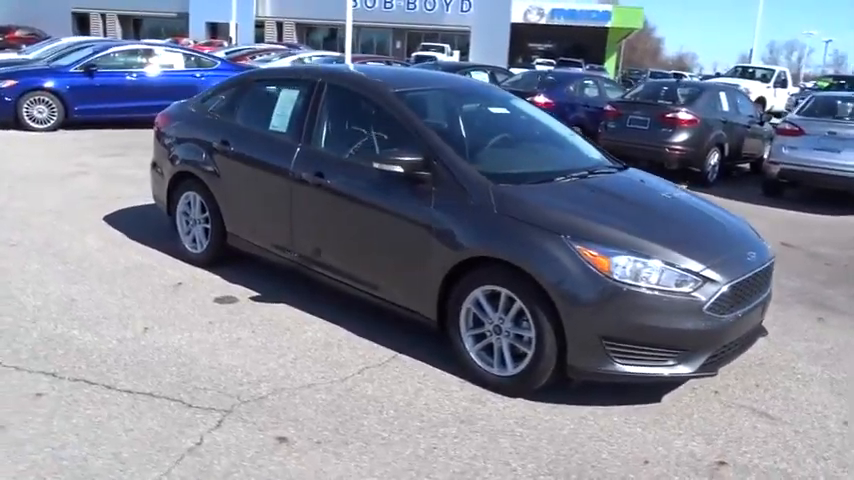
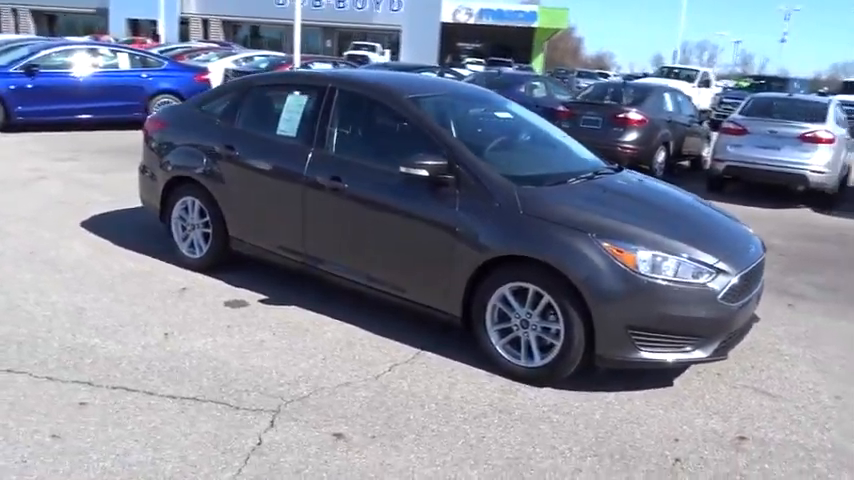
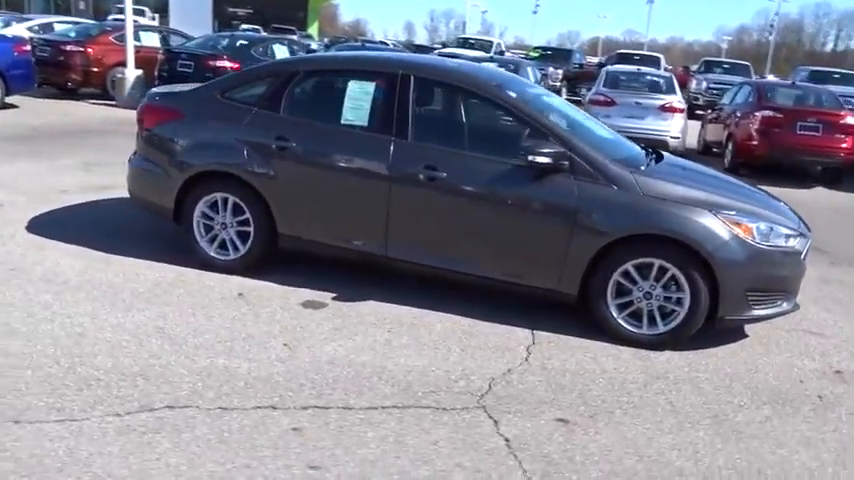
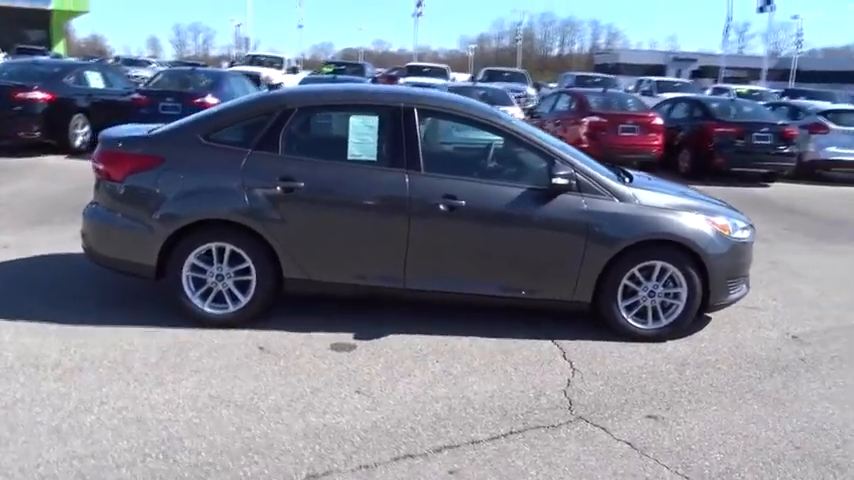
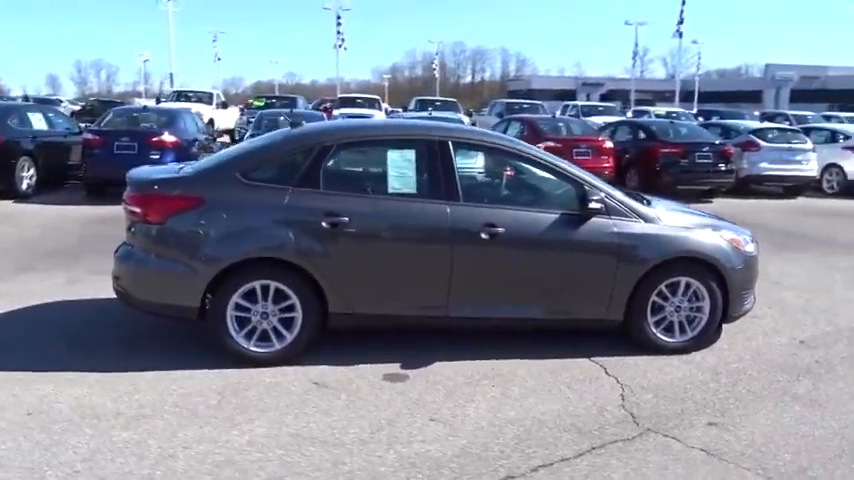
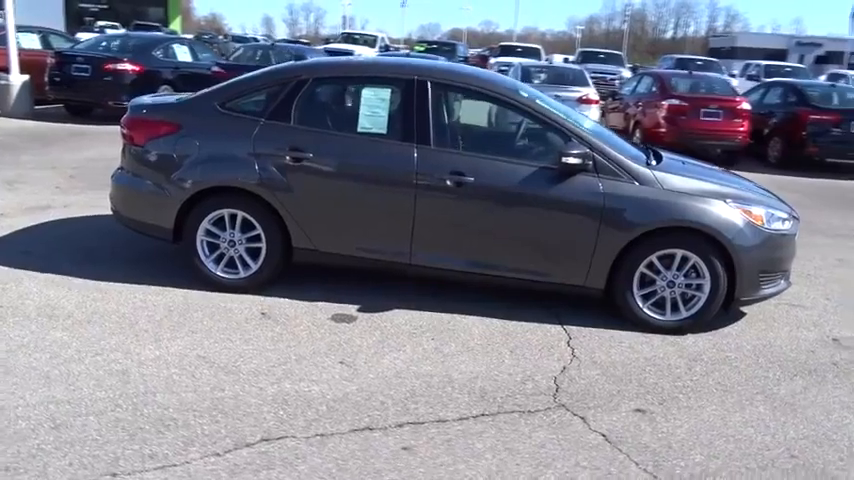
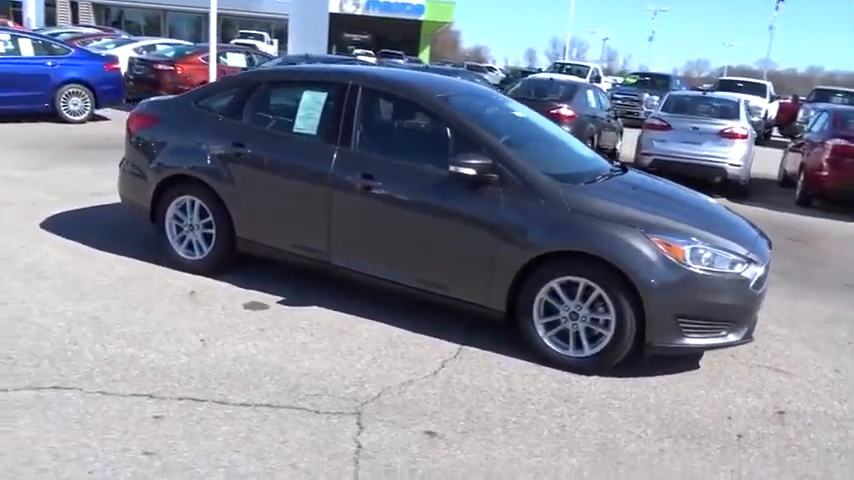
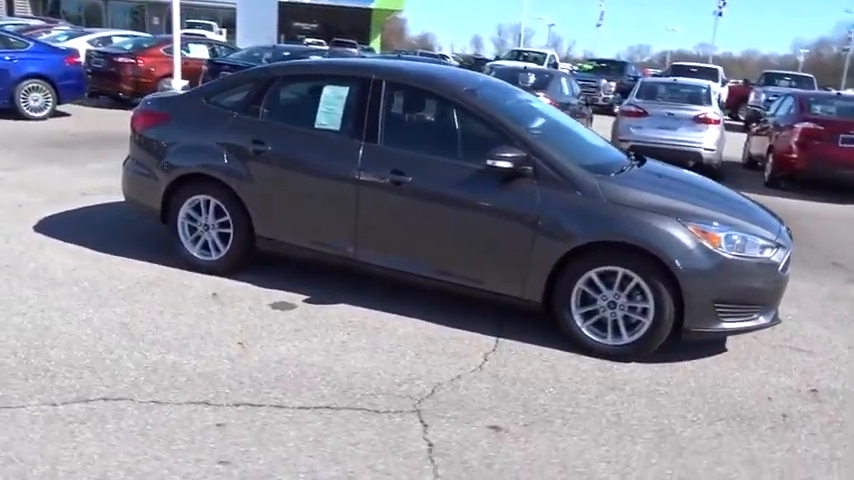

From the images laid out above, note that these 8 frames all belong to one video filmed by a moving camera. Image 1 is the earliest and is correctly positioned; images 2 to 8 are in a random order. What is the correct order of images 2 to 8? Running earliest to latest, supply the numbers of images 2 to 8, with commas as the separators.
2, 7, 8, 3, 6, 4, 5
